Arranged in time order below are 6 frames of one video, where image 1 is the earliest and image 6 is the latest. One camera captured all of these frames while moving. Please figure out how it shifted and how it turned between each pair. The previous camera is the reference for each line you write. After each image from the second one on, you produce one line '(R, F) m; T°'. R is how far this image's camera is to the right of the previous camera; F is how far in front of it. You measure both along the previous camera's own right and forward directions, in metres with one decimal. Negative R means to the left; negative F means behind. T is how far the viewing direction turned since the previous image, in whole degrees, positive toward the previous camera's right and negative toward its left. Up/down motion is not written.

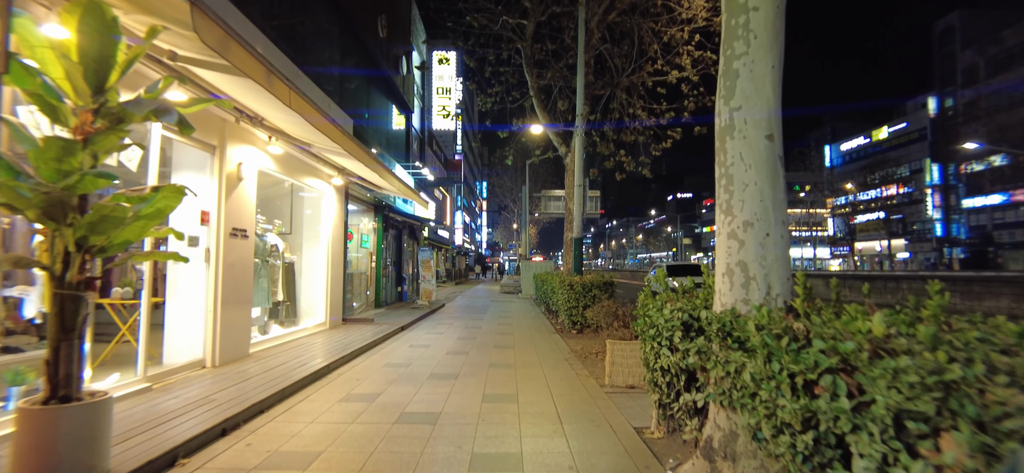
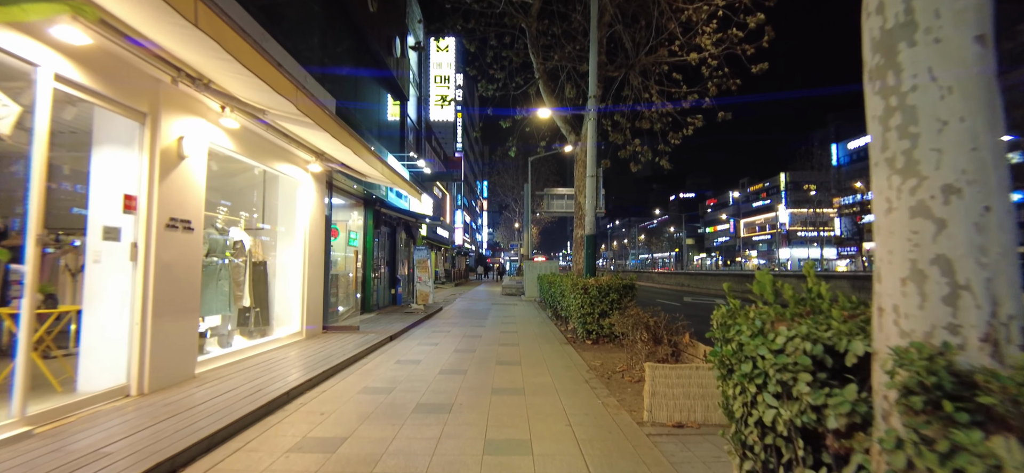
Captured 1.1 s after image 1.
(-0.1, +1.3) m; 0°
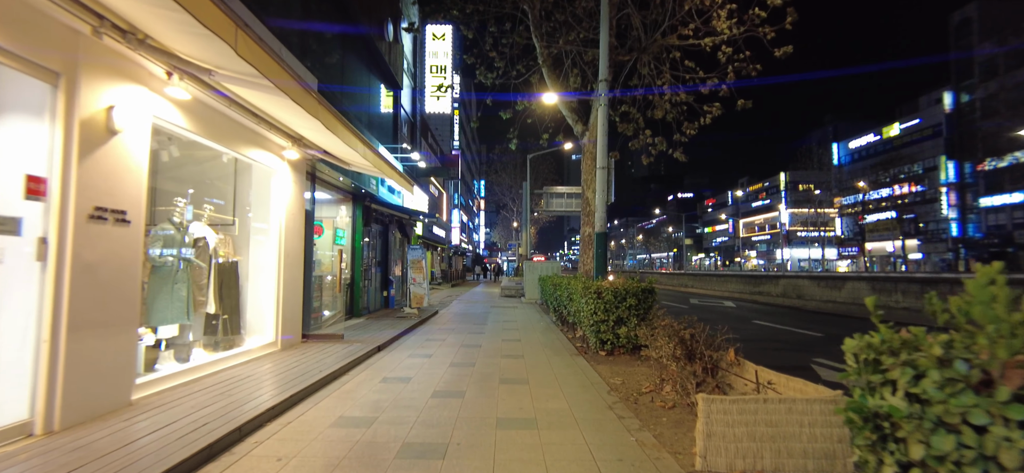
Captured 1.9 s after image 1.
(-0.1, +1.0) m; 0°
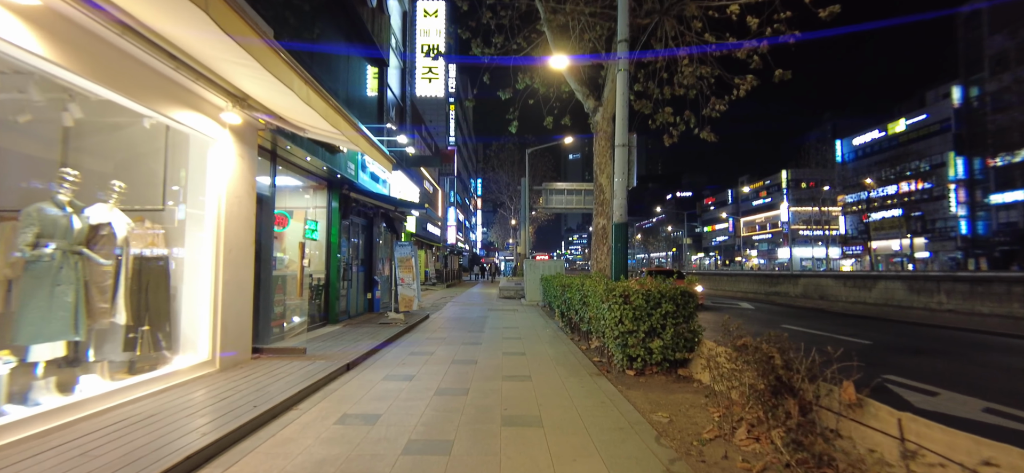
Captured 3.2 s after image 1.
(-0.1, +1.6) m; 0°
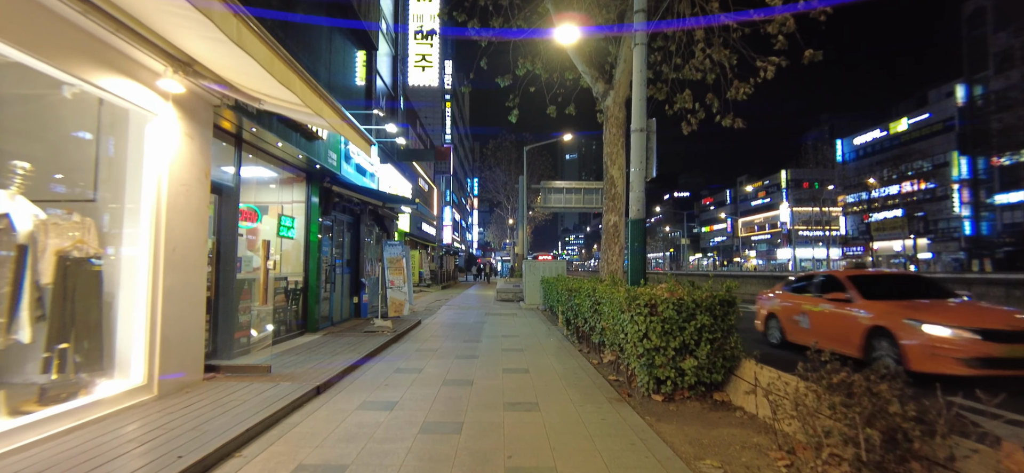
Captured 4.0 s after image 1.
(-0.1, +1.0) m; 0°
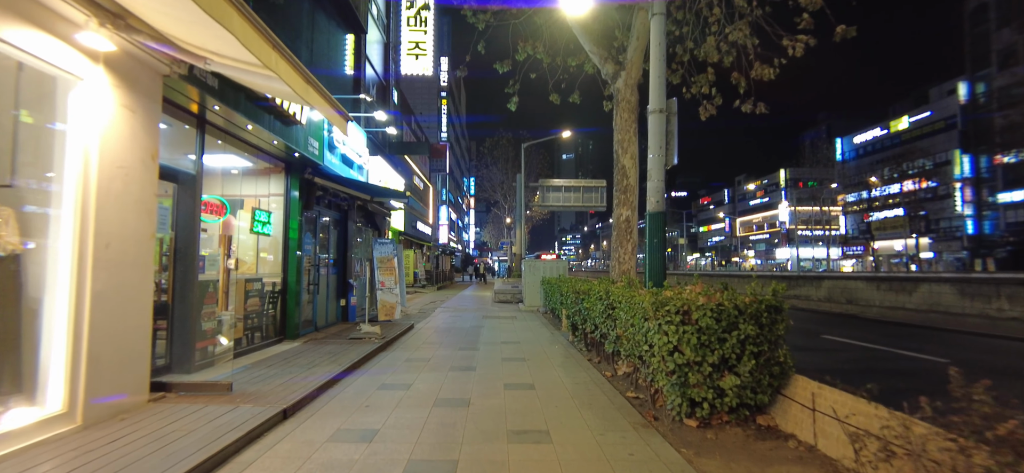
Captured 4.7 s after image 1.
(-0.1, +0.8) m; 0°
